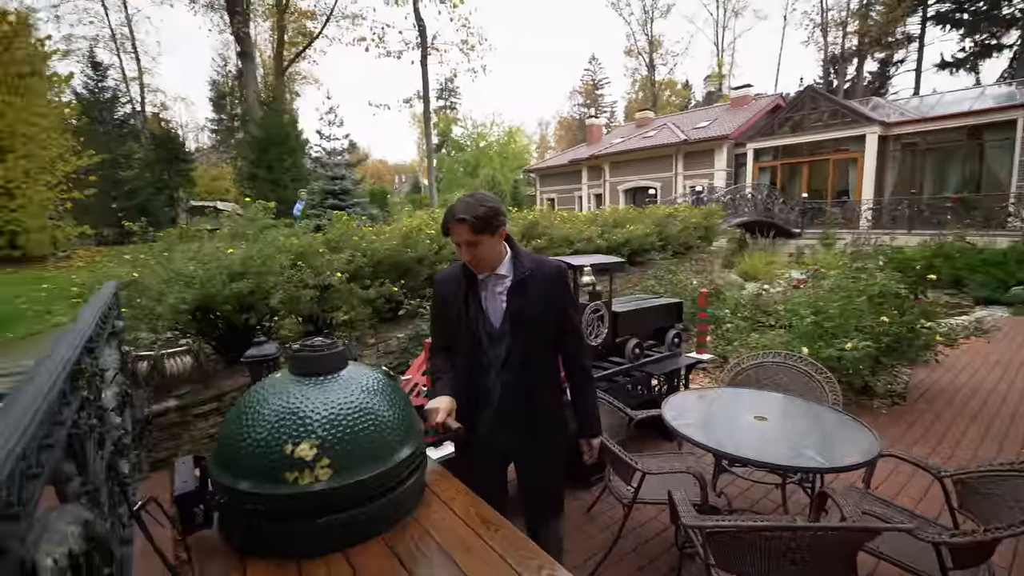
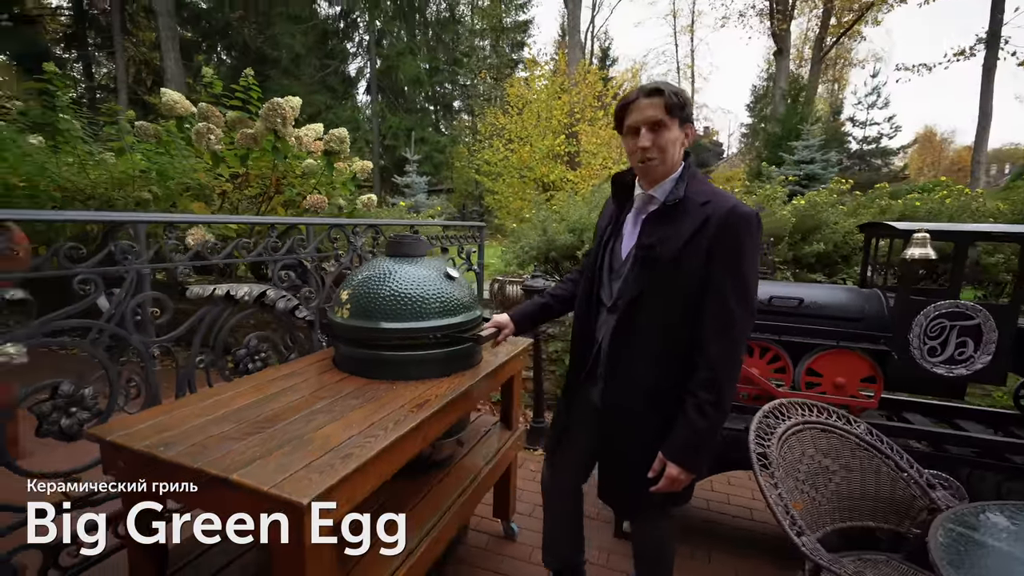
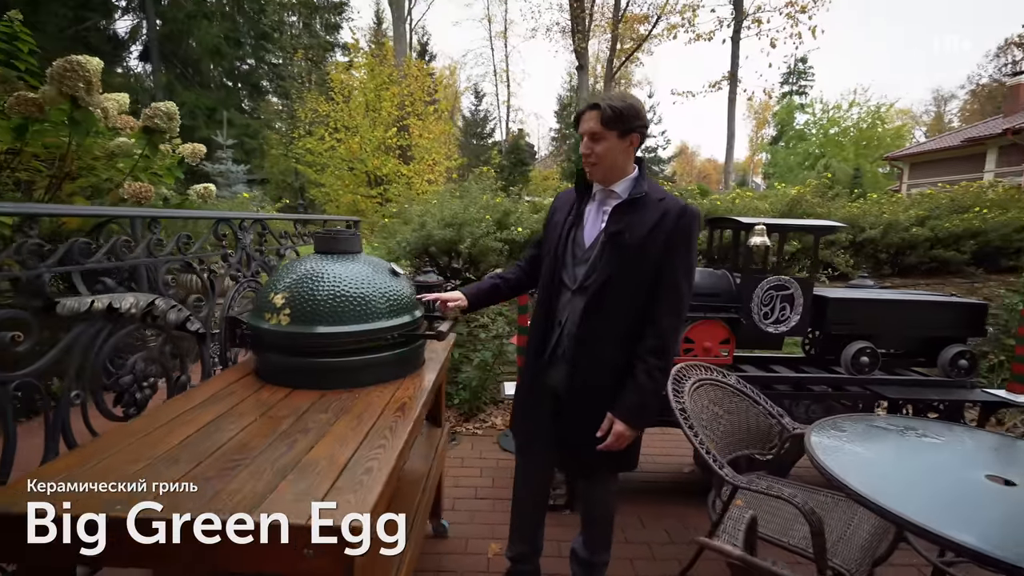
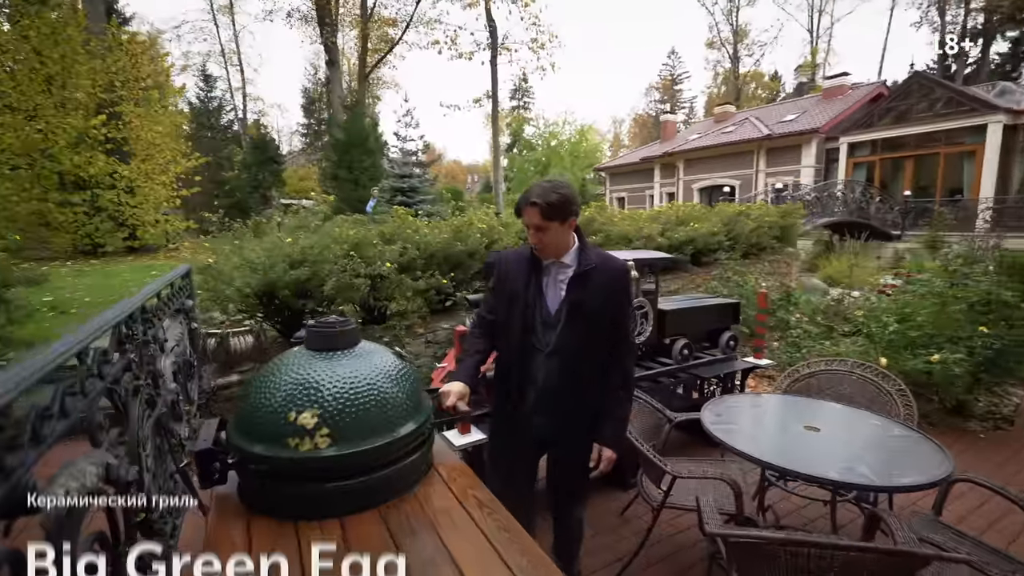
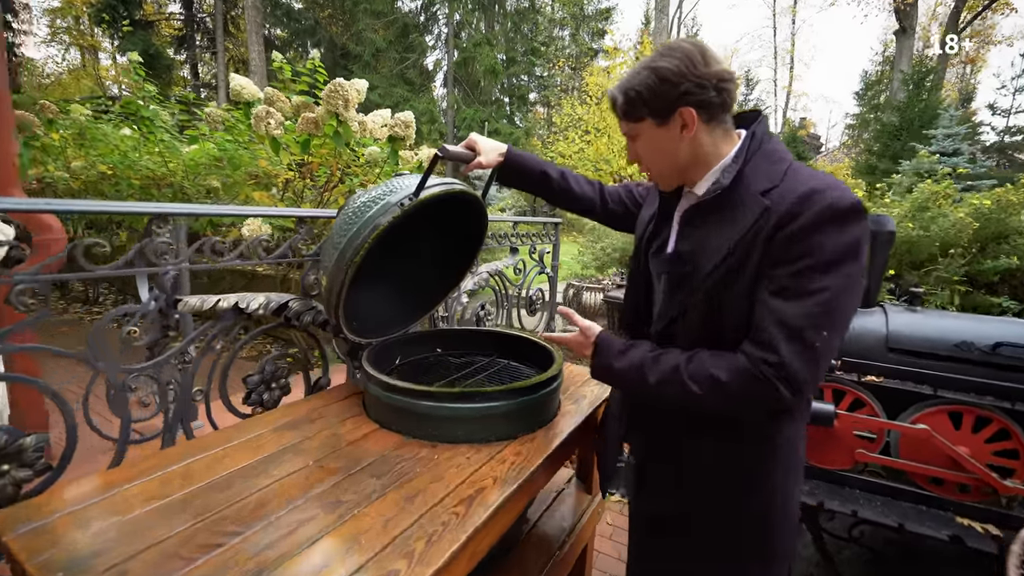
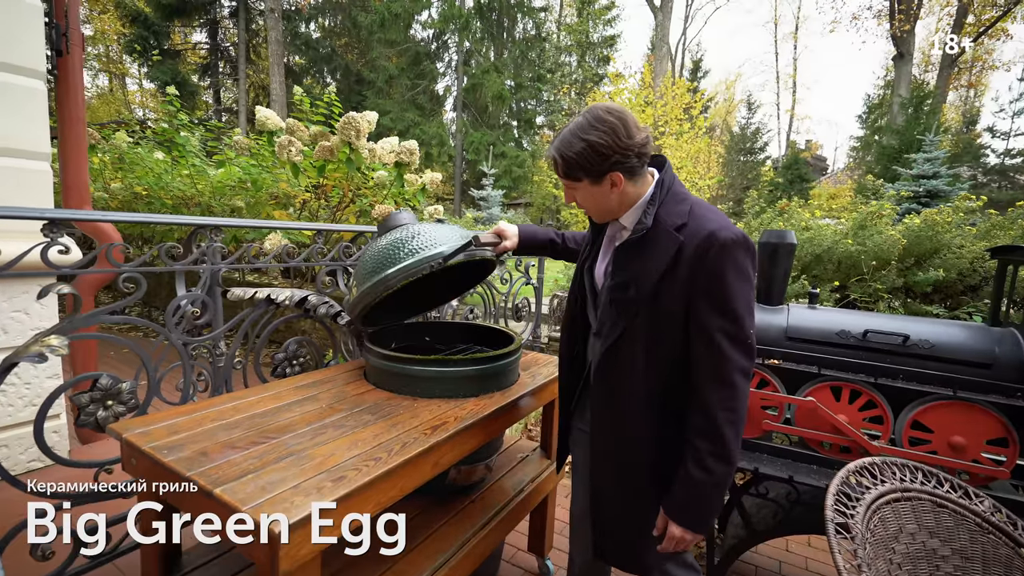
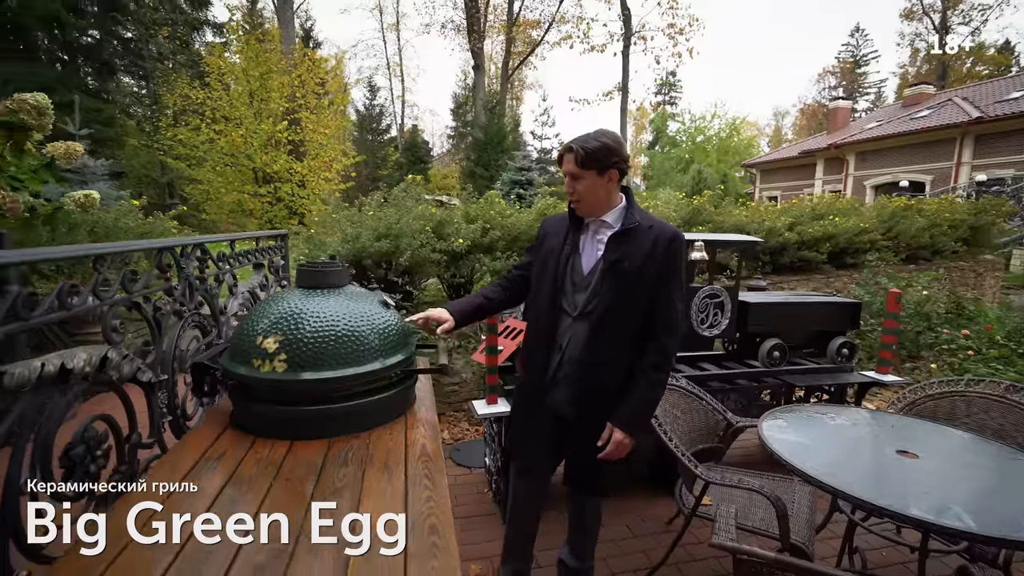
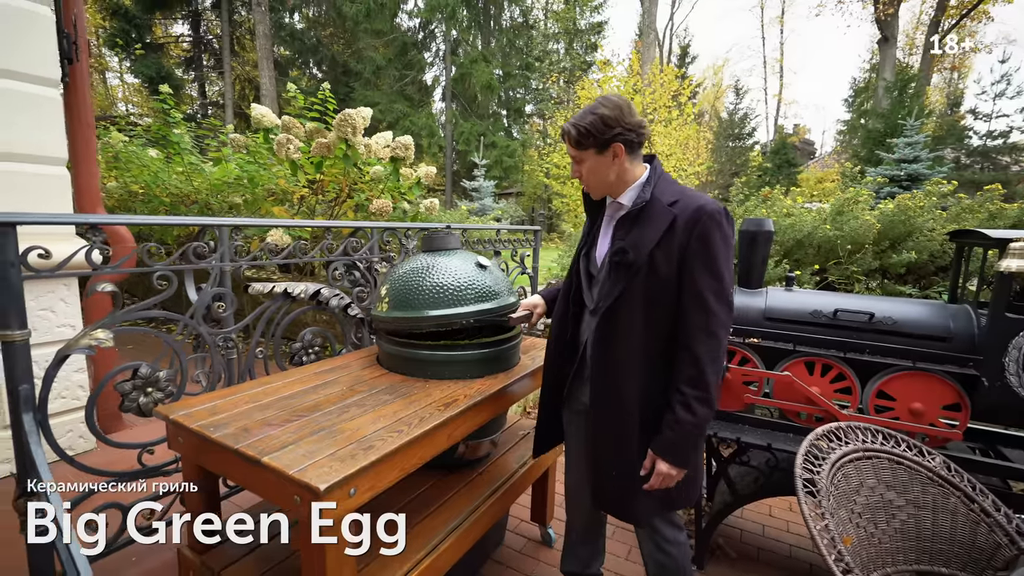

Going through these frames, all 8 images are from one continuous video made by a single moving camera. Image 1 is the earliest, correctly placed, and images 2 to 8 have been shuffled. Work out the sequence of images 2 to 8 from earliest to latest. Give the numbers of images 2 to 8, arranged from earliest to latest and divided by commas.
4, 7, 3, 2, 8, 6, 5
